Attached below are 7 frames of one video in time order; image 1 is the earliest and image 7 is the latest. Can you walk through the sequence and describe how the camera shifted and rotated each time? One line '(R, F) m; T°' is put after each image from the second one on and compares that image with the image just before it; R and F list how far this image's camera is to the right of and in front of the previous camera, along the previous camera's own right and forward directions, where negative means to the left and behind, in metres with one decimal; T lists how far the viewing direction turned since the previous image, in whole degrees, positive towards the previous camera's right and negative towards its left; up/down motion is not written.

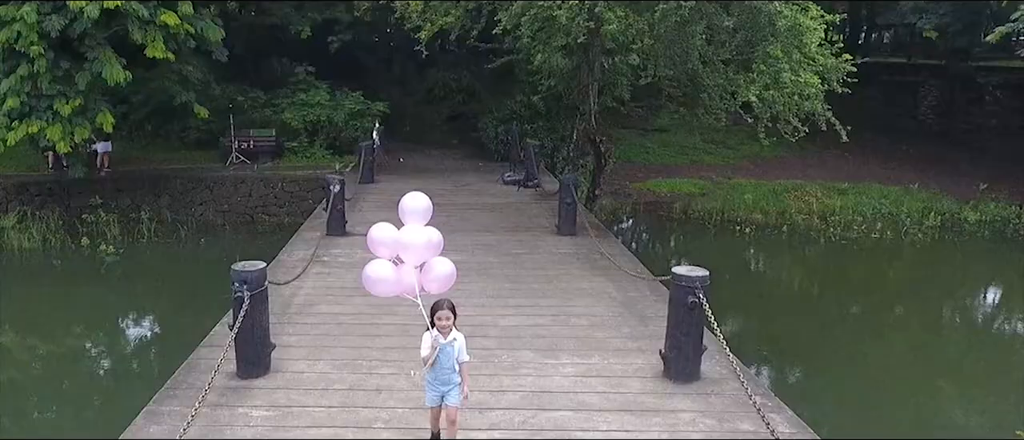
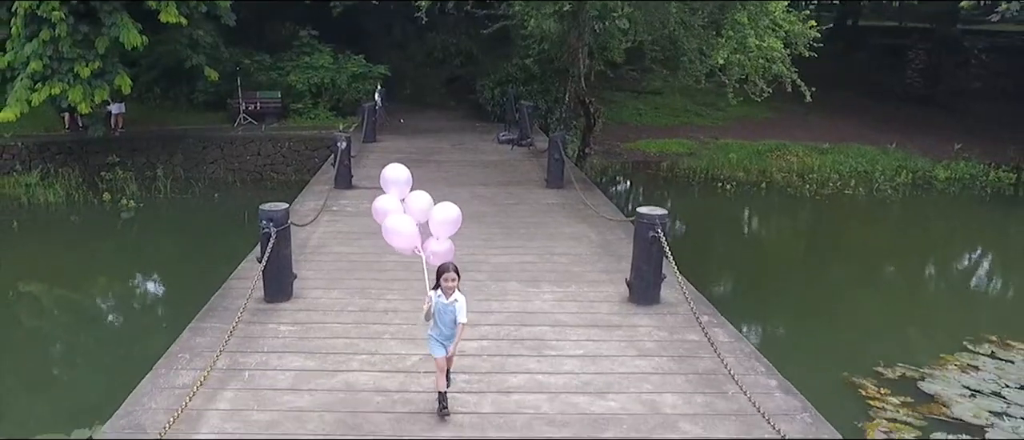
(+0.1, -0.6) m; 0°
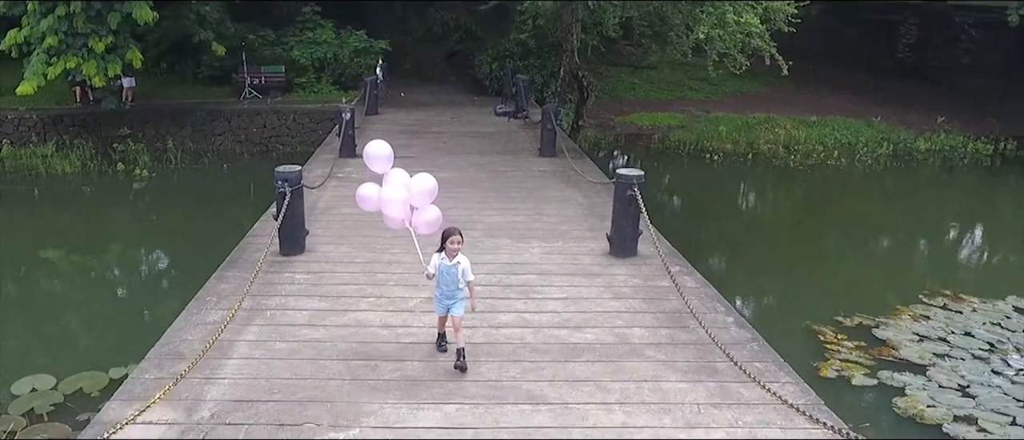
(+0.1, -0.5) m; 0°
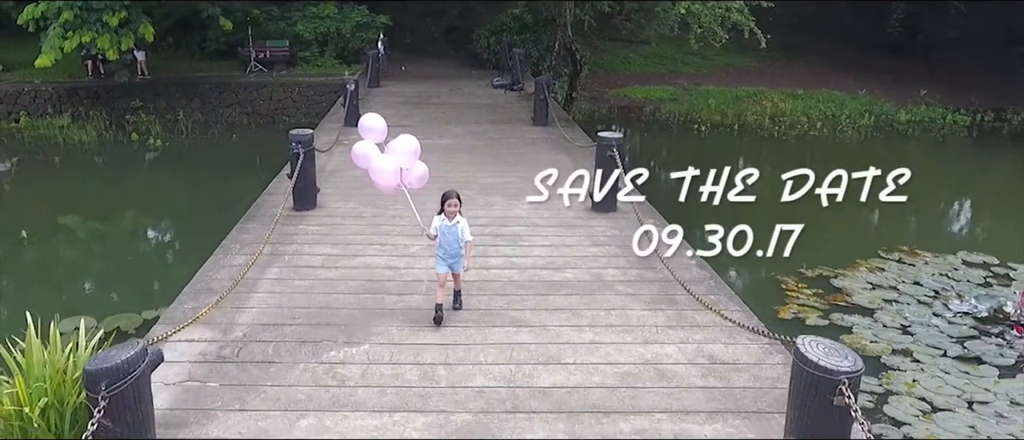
(+0.1, -0.5) m; 0°
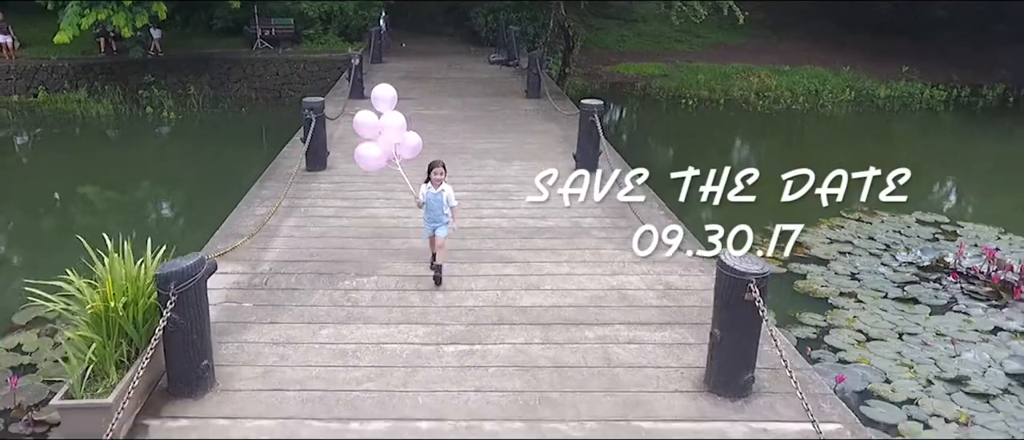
(+0.1, -0.6) m; 0°
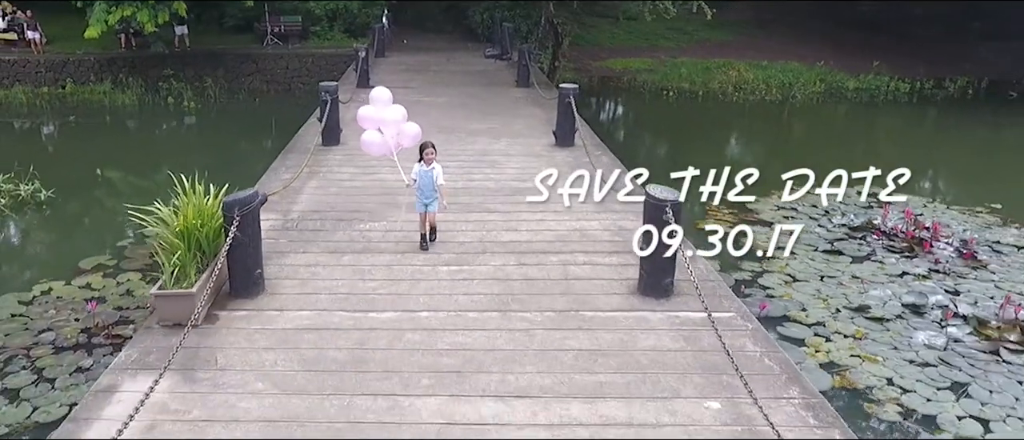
(+0.1, -0.9) m; 0°
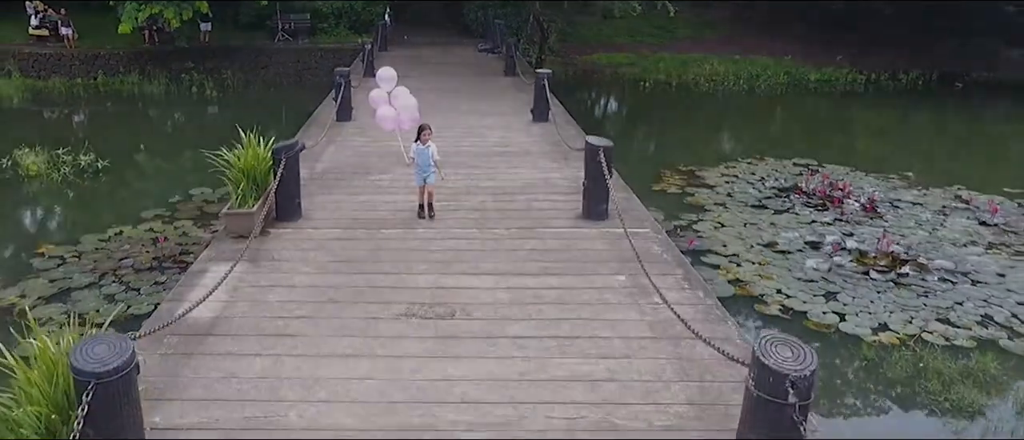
(+0.2, -1.3) m; 0°
